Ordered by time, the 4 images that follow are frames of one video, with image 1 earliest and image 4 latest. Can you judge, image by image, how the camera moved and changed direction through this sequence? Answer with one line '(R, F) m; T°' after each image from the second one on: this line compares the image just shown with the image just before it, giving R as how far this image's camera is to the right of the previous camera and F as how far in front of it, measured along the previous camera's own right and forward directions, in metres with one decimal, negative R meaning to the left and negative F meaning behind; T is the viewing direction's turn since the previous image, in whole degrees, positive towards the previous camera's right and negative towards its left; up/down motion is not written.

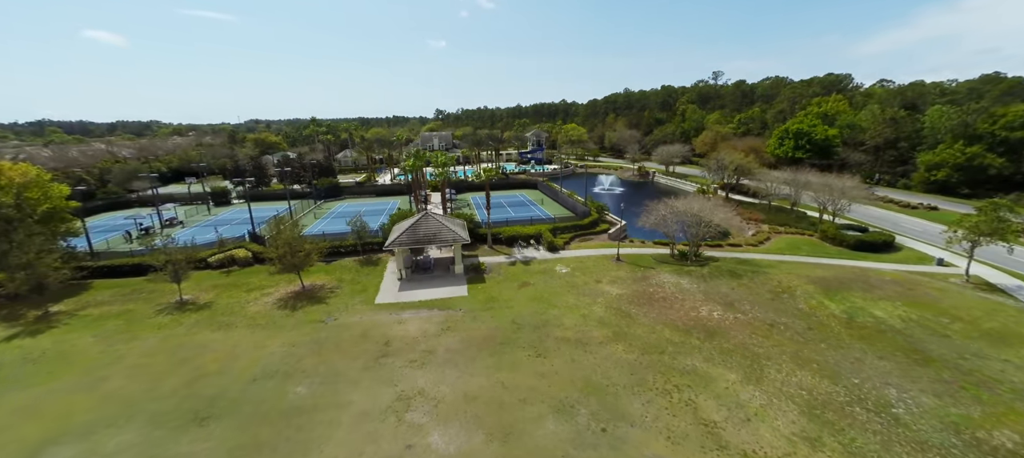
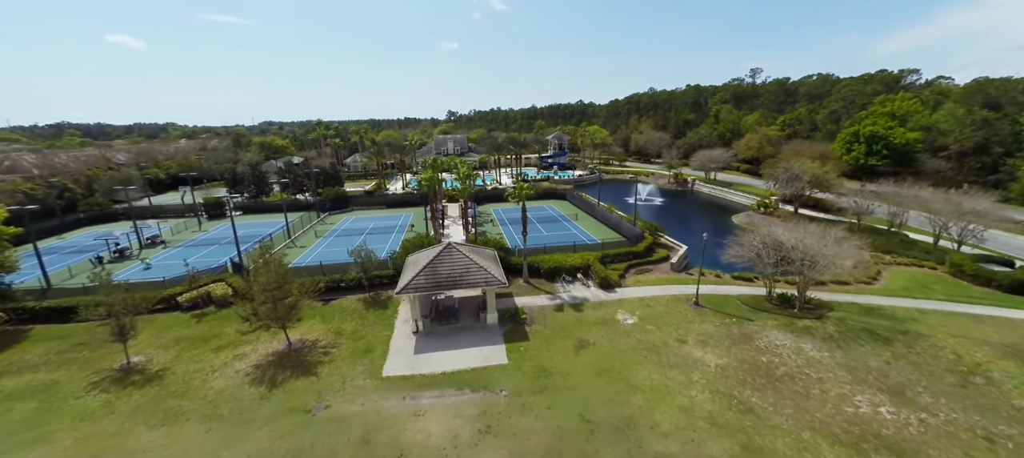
(-2.3, +6.0) m; -1°
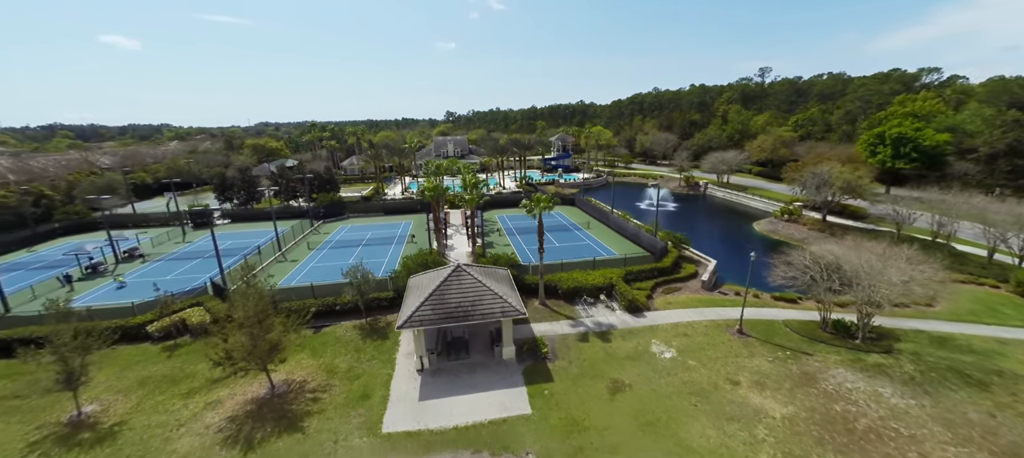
(-1.0, +2.7) m; 0°
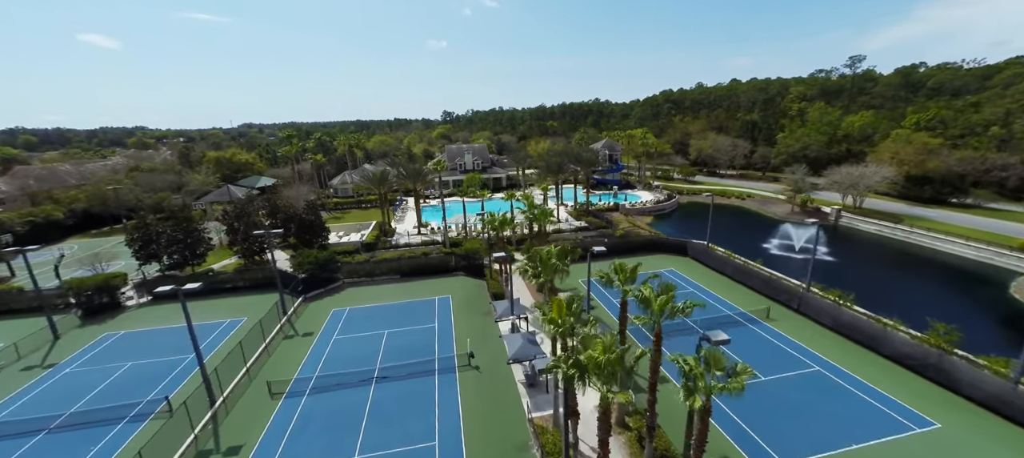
(-8.0, +16.1) m; +1°
